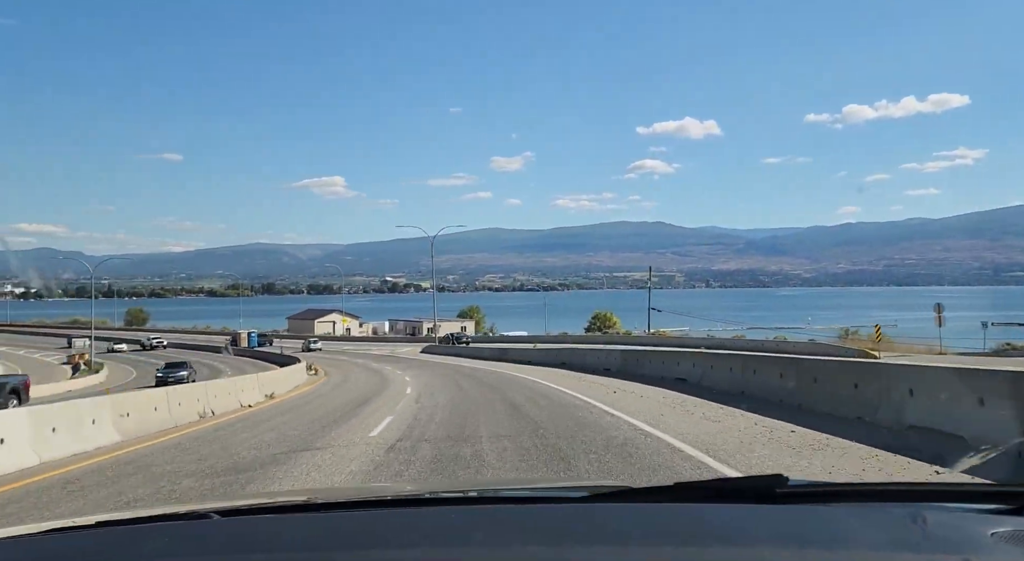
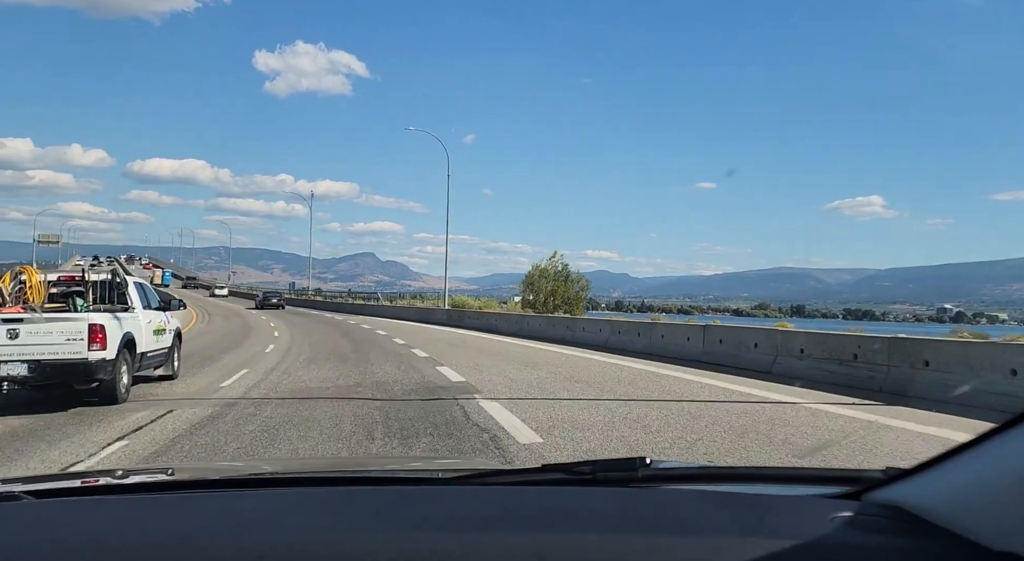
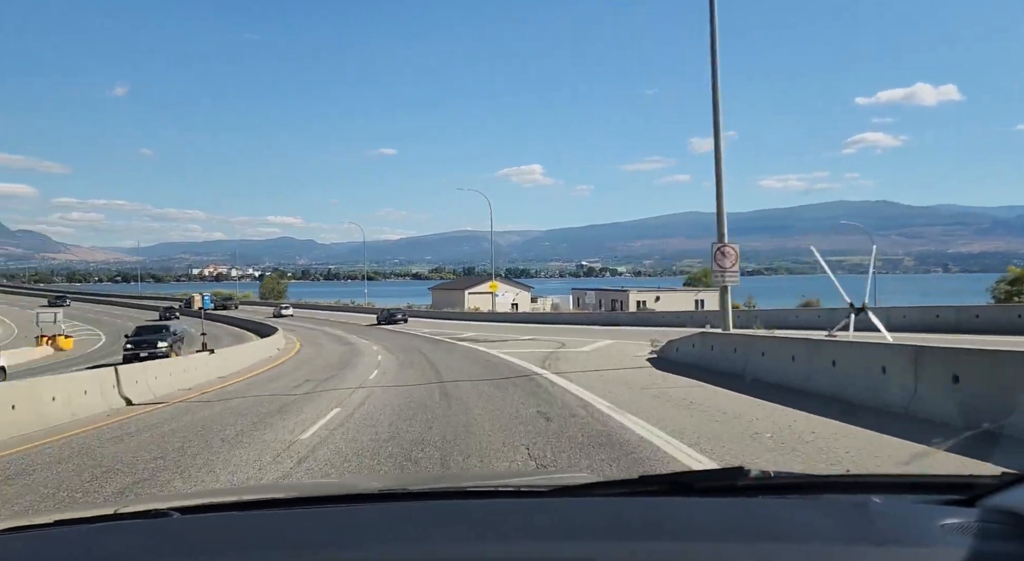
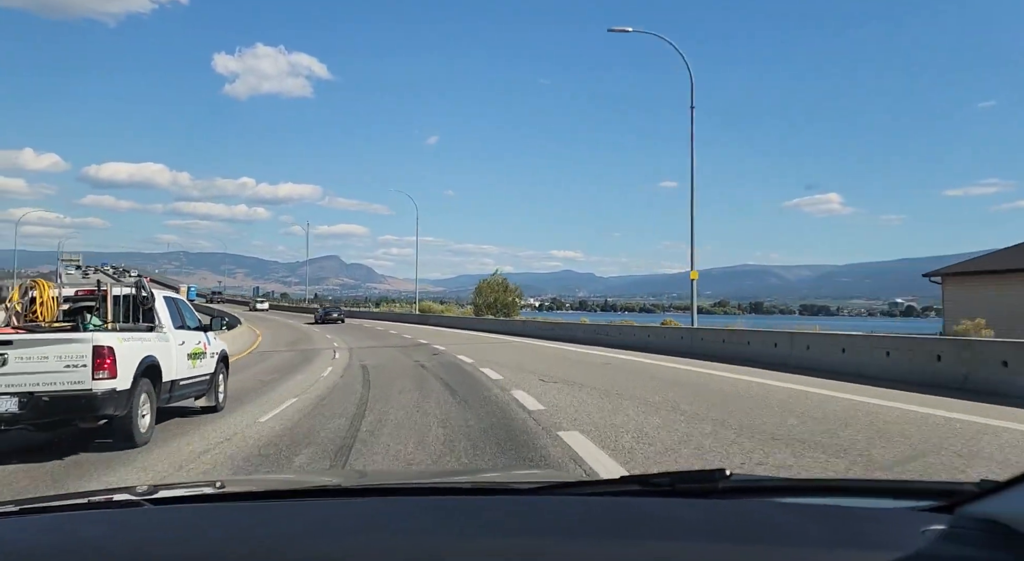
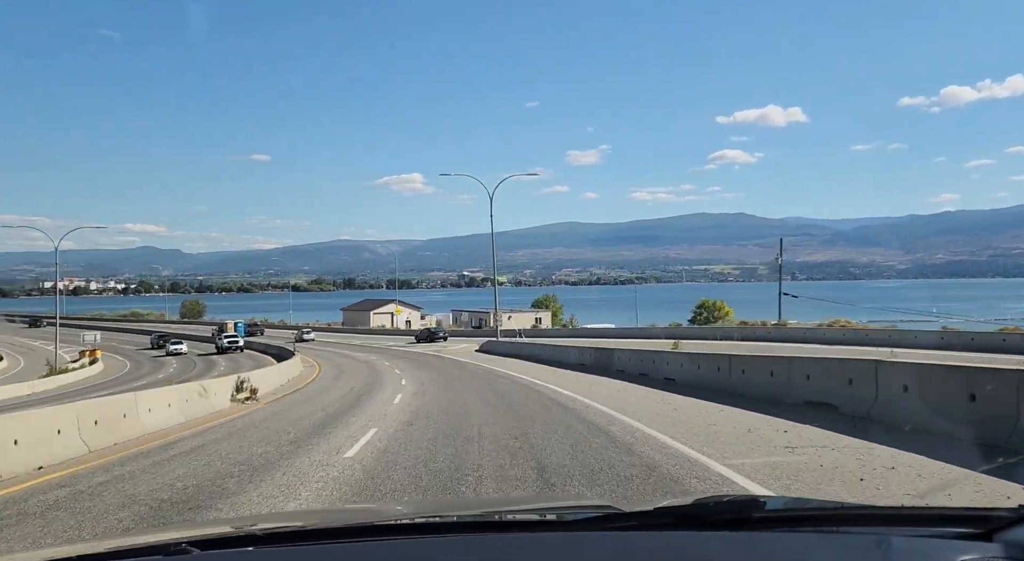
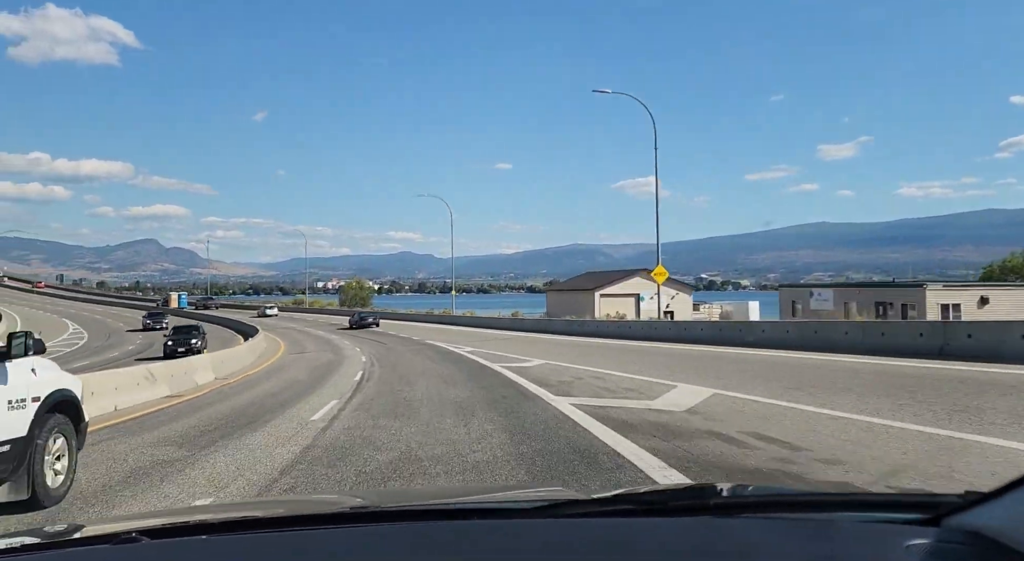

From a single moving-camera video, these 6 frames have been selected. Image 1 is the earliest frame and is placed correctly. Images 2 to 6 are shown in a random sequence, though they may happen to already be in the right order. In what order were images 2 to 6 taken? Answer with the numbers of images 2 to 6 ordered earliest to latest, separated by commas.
5, 3, 6, 4, 2
